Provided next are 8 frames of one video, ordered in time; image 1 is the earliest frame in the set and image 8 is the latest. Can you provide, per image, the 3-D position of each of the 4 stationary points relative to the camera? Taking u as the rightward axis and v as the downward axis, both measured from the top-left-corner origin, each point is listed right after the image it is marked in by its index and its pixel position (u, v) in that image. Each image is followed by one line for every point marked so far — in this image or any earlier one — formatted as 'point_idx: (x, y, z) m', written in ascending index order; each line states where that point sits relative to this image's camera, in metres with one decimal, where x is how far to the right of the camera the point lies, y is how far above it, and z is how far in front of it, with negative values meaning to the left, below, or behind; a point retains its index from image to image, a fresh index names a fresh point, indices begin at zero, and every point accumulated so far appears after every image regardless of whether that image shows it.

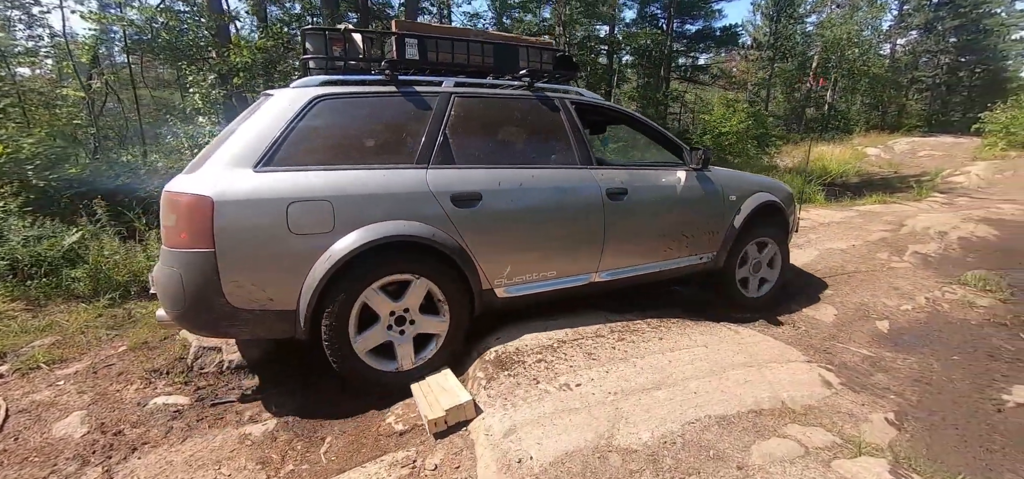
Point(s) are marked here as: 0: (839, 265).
0: (+3.8, -0.3, +4.8) m
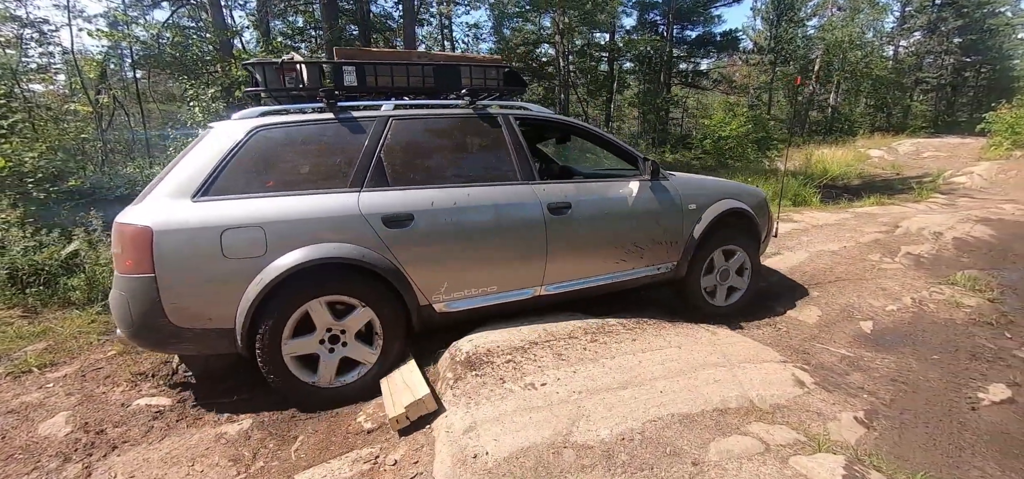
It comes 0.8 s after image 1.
0: (+3.6, -0.3, +4.8) m
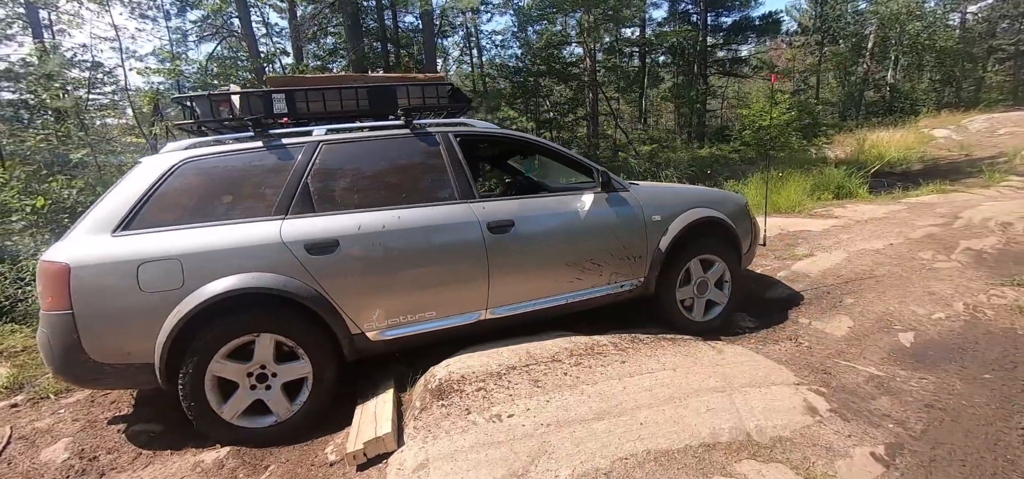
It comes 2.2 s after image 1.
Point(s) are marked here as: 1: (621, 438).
0: (+3.7, -0.3, +4.3) m
1: (+0.5, -0.9, +2.0) m
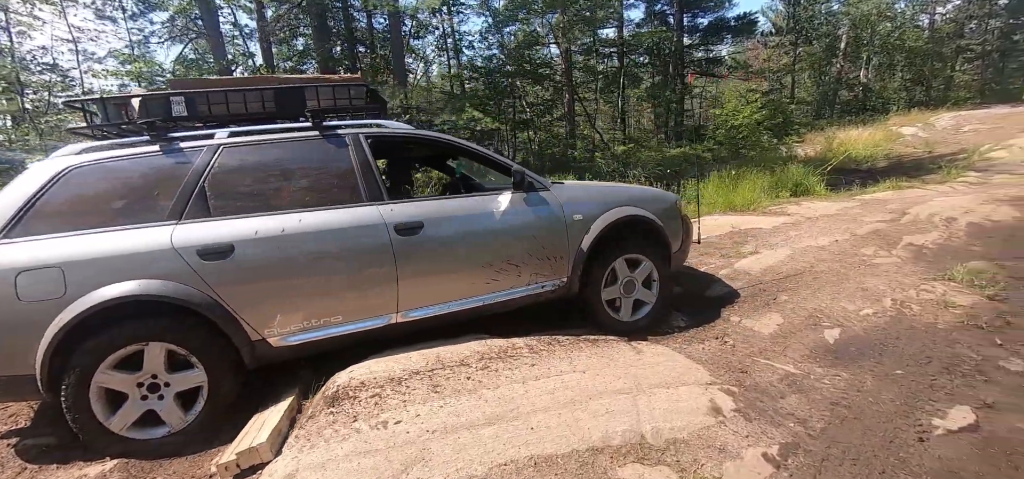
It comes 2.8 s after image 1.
0: (+3.1, -0.3, +4.3) m
1: (0.0, -0.9, +2.0) m
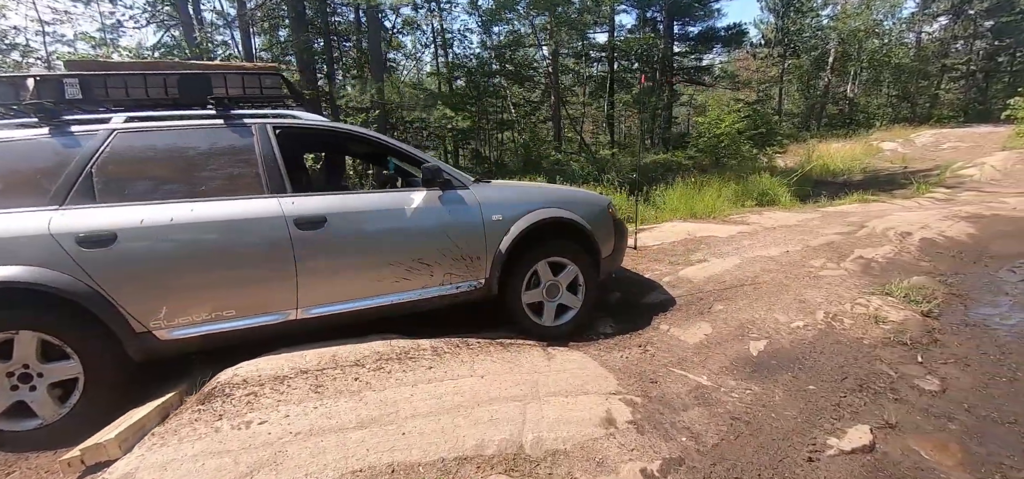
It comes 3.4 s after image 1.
0: (+2.5, -0.4, +4.3) m
1: (-0.6, -0.9, +1.9) m
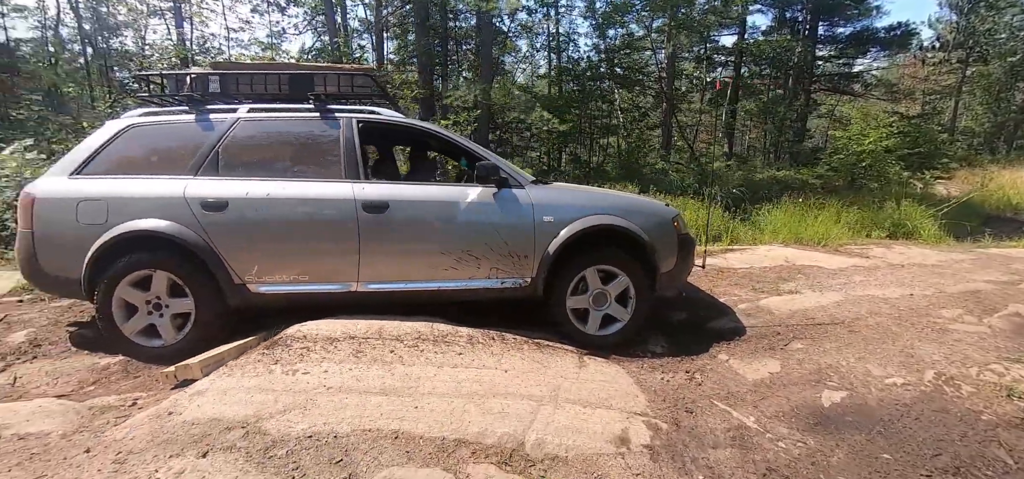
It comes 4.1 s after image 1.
0: (+3.0, -0.7, +3.6) m
1: (-0.6, -0.9, +2.0) m
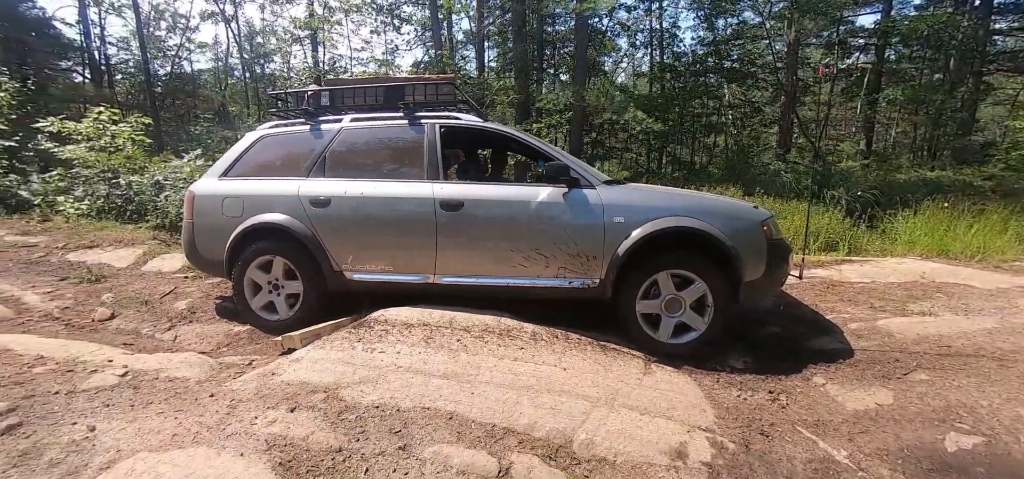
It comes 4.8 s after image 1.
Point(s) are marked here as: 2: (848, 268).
0: (+3.5, -0.8, +2.9) m
1: (-0.4, -0.8, +2.2) m
2: (+3.7, -0.3, +4.6) m
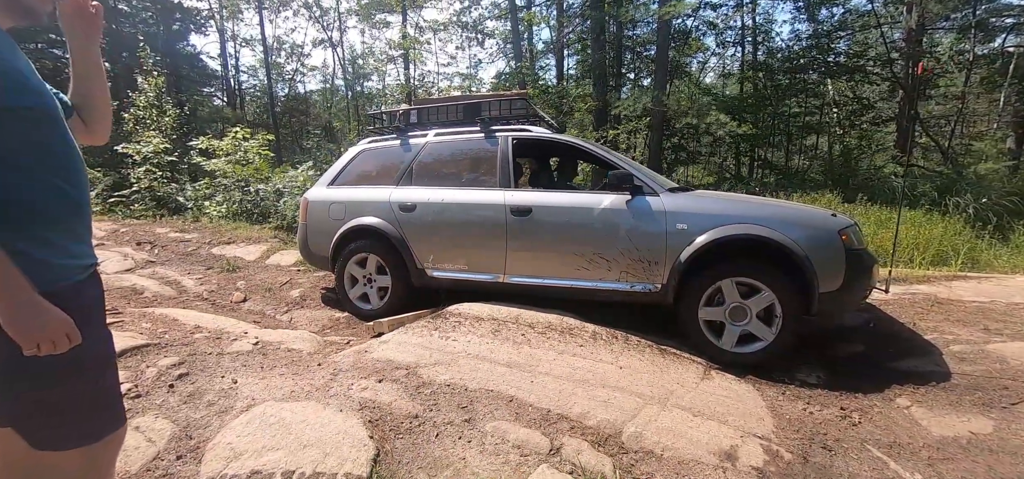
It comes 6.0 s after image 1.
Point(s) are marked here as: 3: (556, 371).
0: (+3.9, -0.9, +2.5) m
1: (0.0, -0.8, +2.5) m
2: (+4.4, -0.4, +4.1) m
3: (+0.3, -0.8, +2.6) m
